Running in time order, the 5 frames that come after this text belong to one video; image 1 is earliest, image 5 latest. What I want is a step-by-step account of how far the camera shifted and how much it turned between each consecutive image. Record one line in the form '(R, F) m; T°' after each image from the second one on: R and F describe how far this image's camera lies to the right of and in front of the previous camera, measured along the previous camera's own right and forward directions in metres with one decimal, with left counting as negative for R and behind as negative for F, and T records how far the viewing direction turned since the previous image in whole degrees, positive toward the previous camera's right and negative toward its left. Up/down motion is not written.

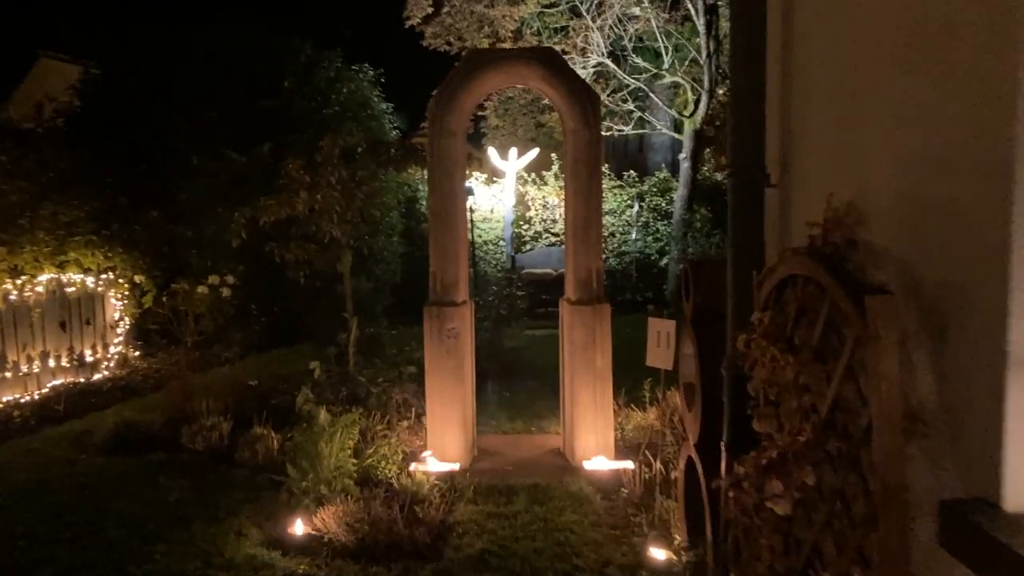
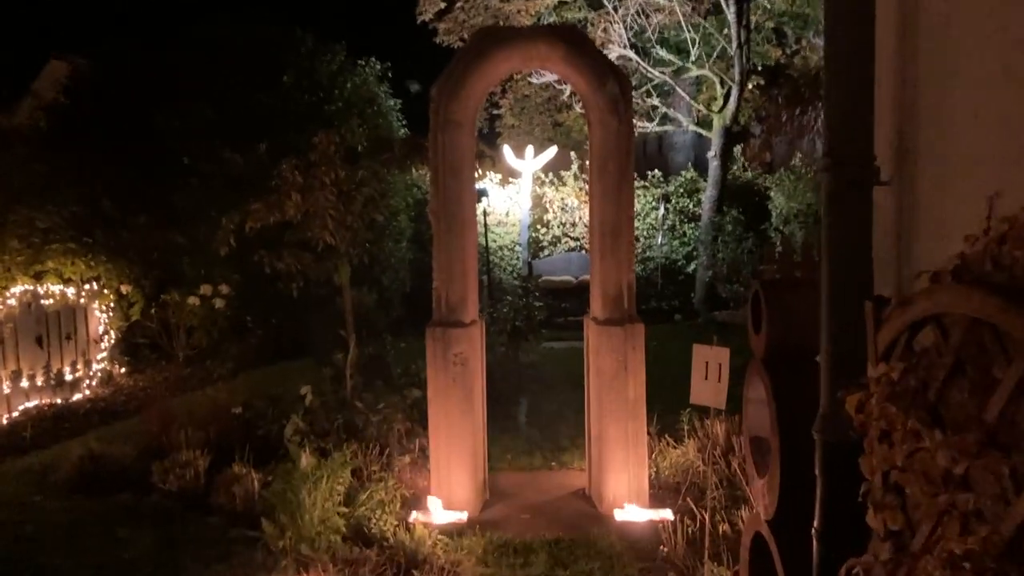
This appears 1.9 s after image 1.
(0.0, +0.9) m; -1°
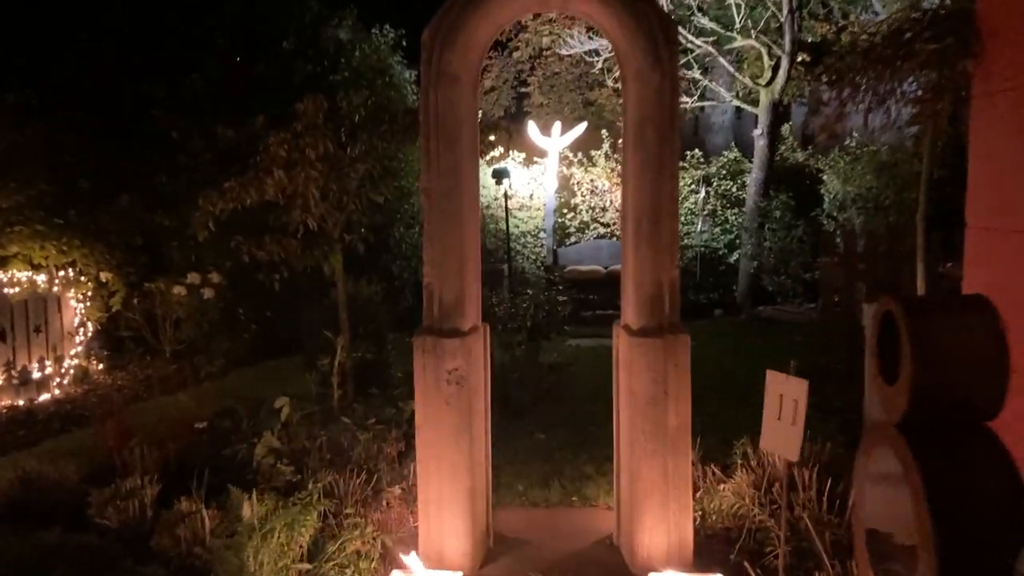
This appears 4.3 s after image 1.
(+0.1, +1.2) m; -2°
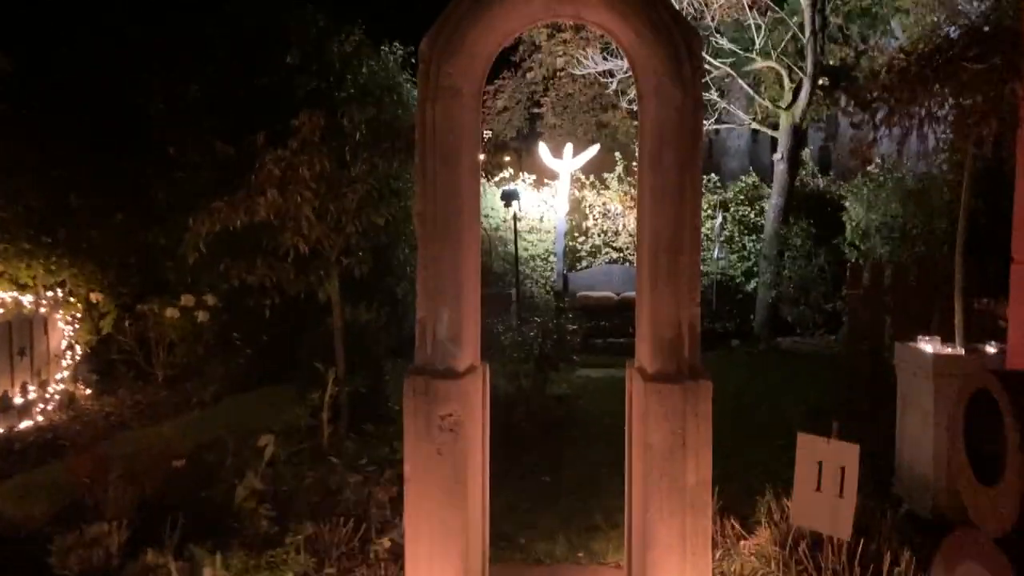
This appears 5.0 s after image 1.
(0.0, +0.4) m; -1°
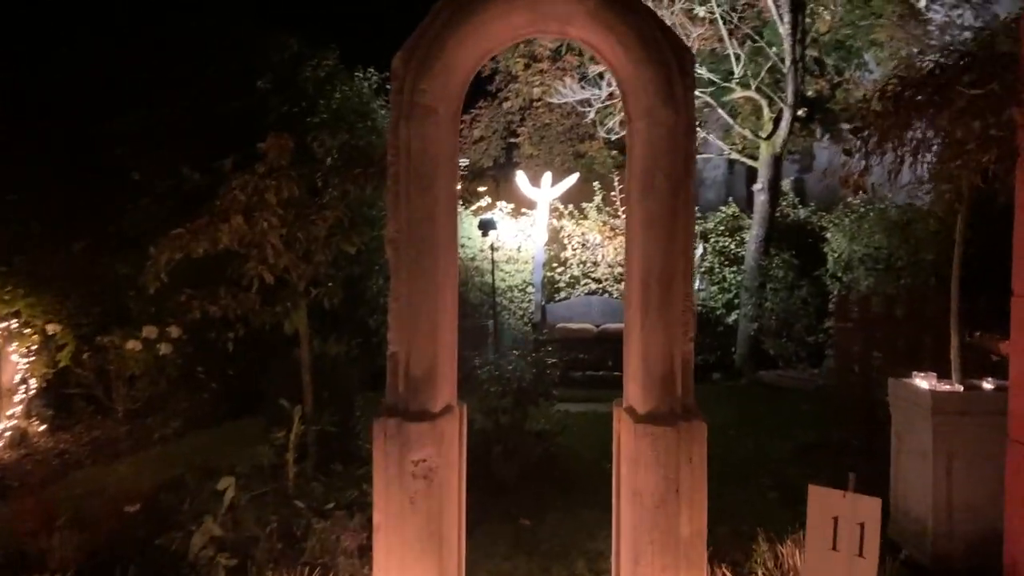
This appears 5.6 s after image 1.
(0.0, +0.3) m; +2°
